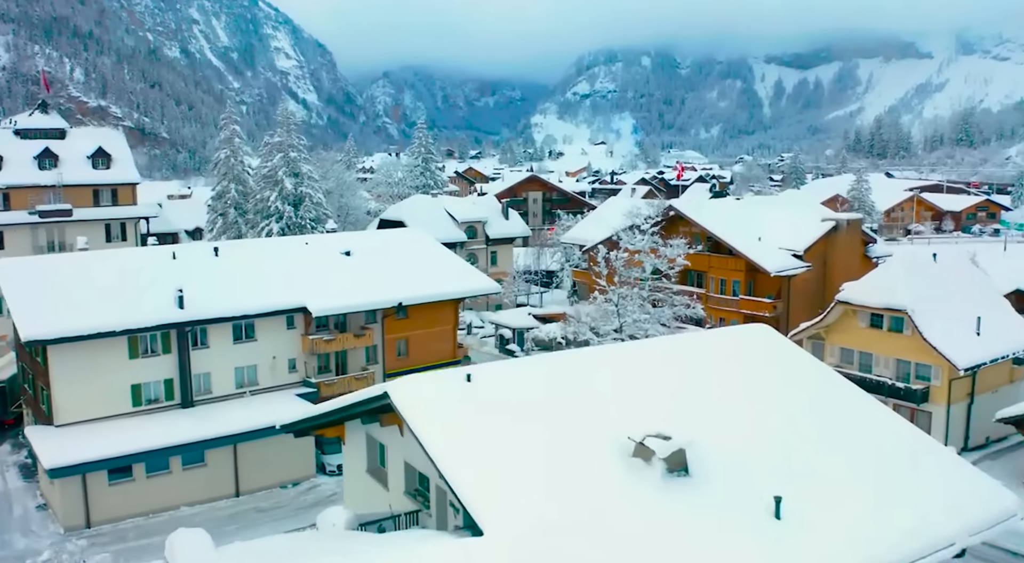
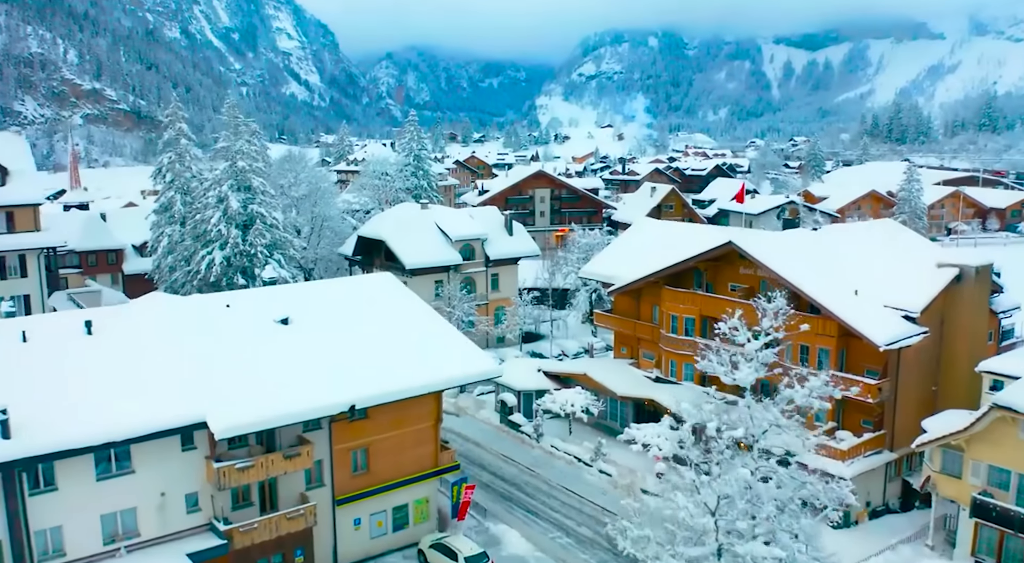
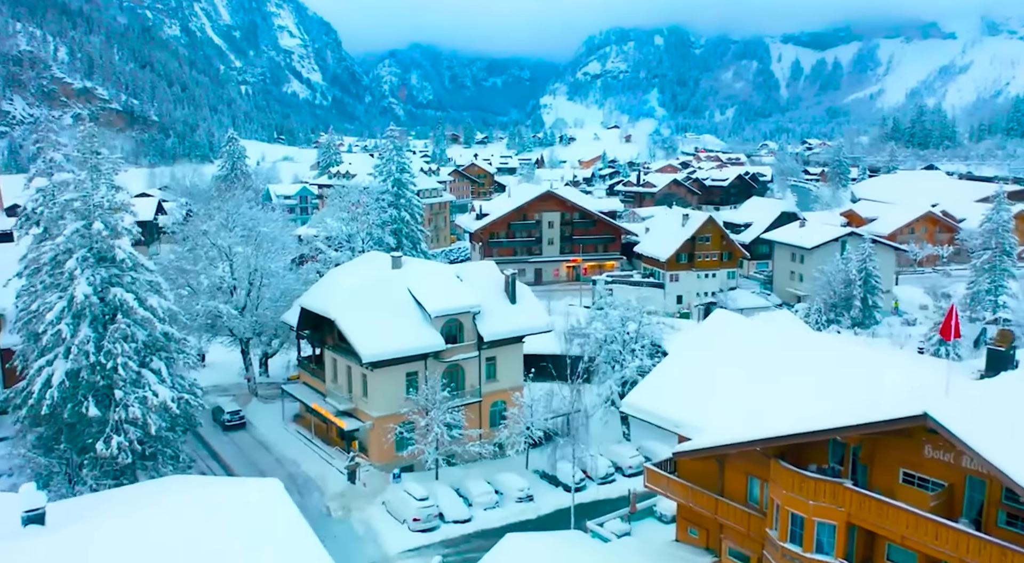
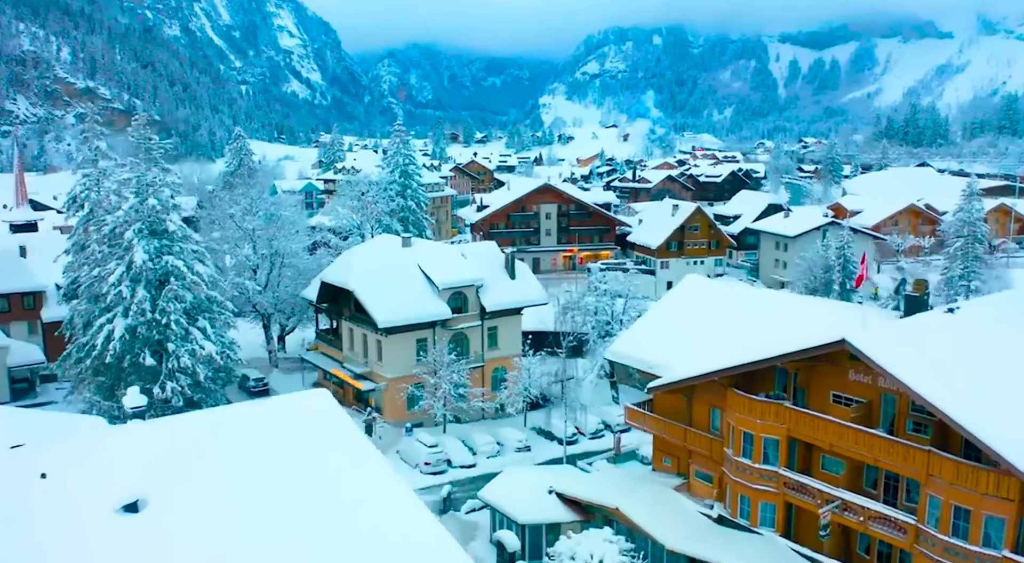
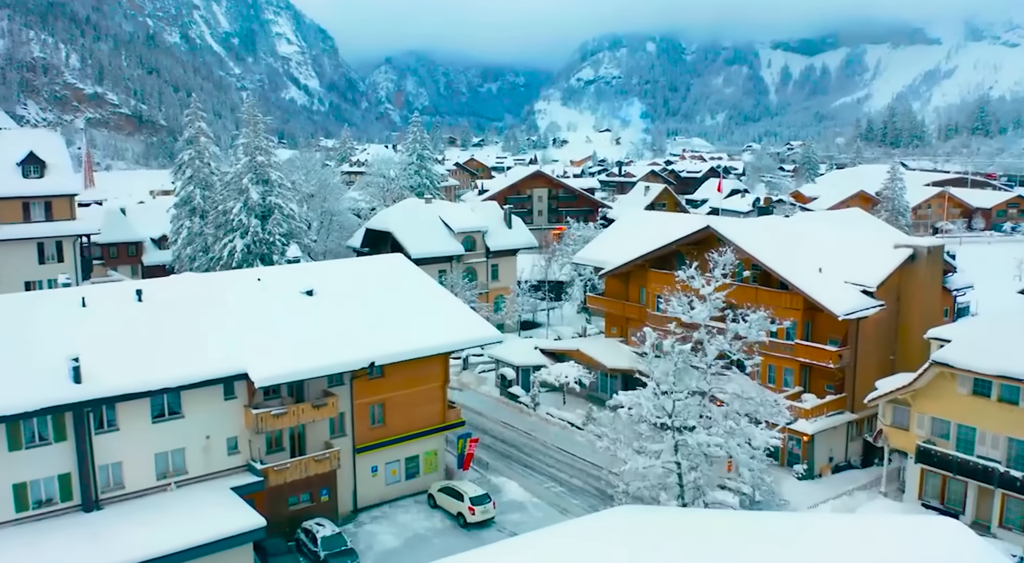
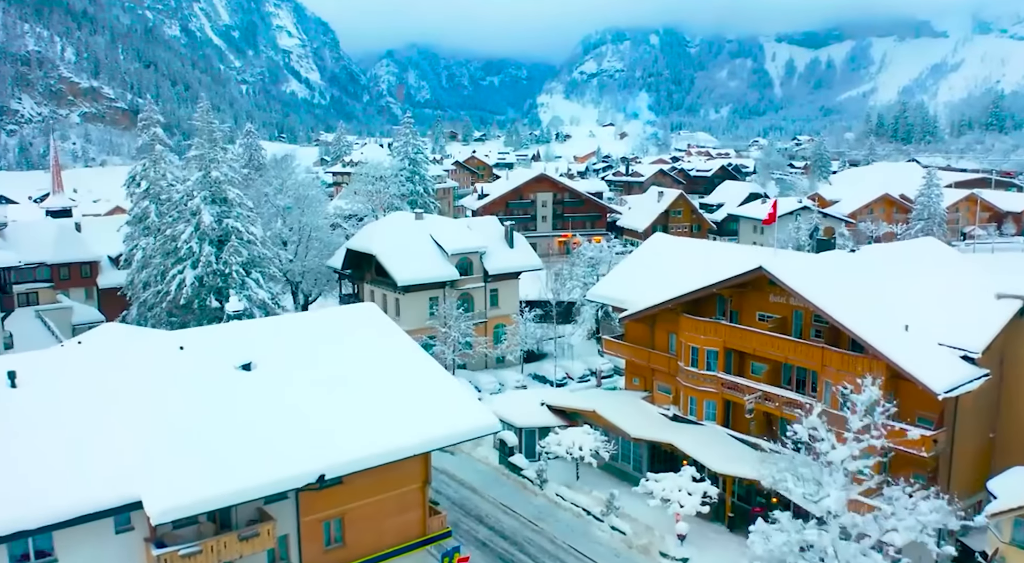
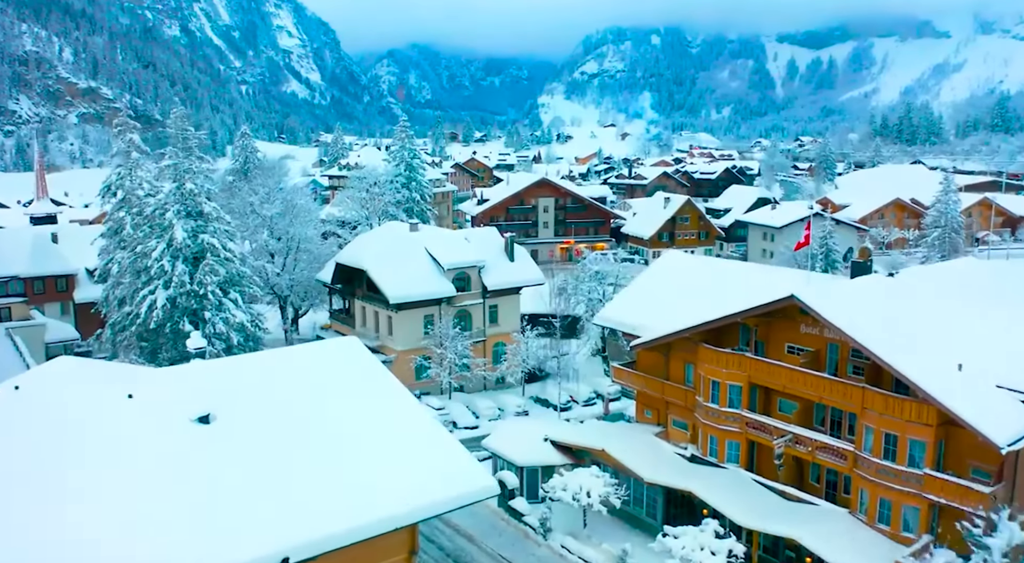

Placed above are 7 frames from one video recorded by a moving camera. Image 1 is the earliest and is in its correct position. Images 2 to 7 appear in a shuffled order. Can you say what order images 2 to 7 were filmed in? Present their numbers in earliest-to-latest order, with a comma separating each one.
5, 2, 6, 7, 4, 3
